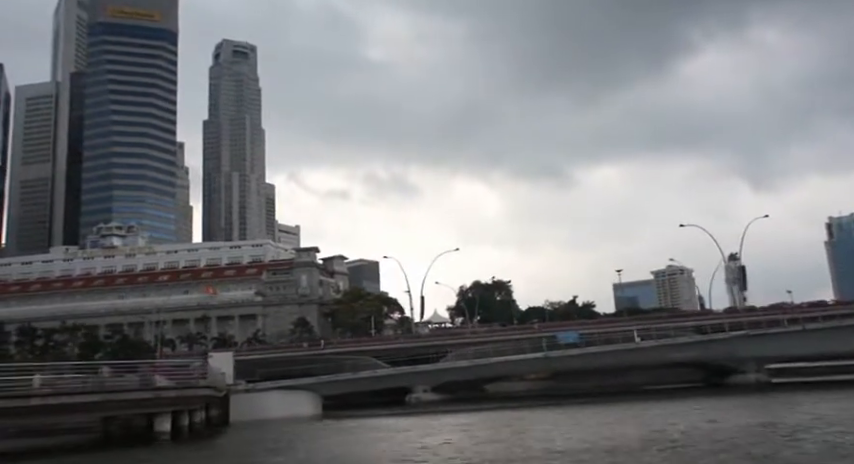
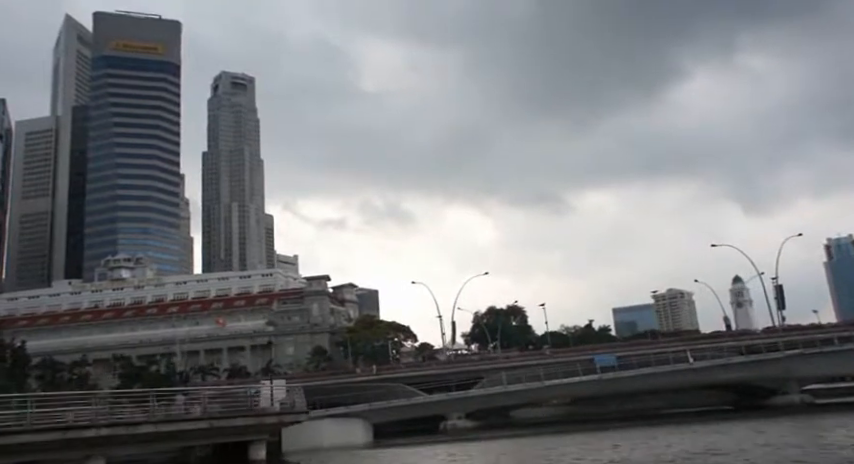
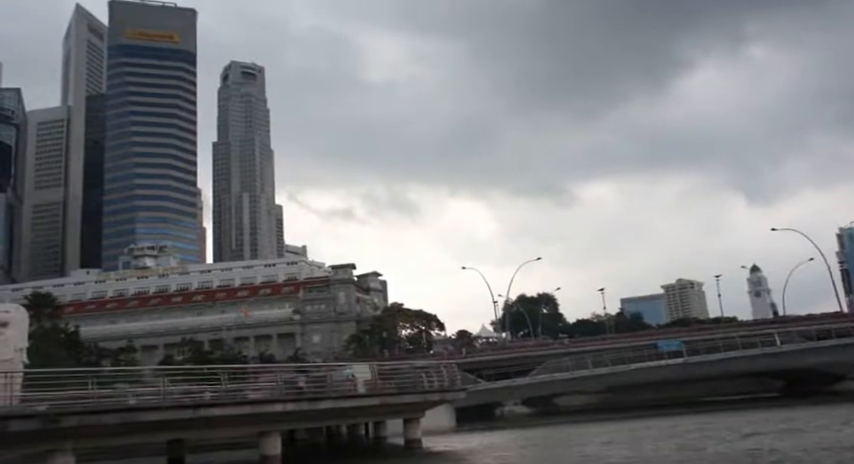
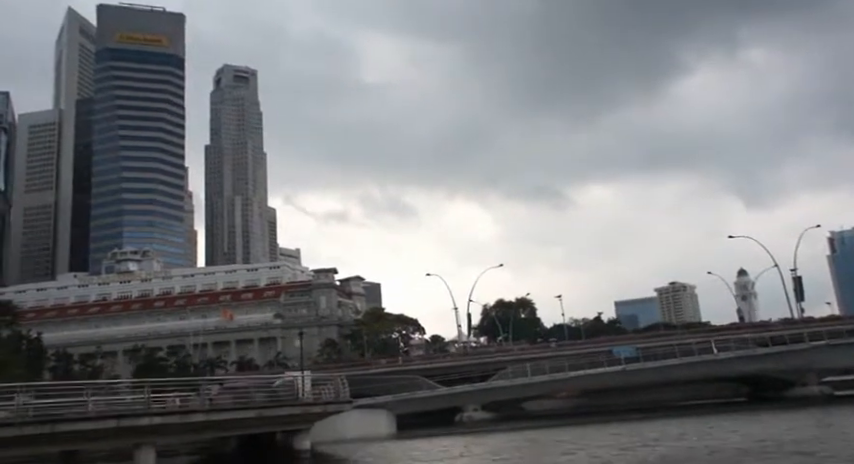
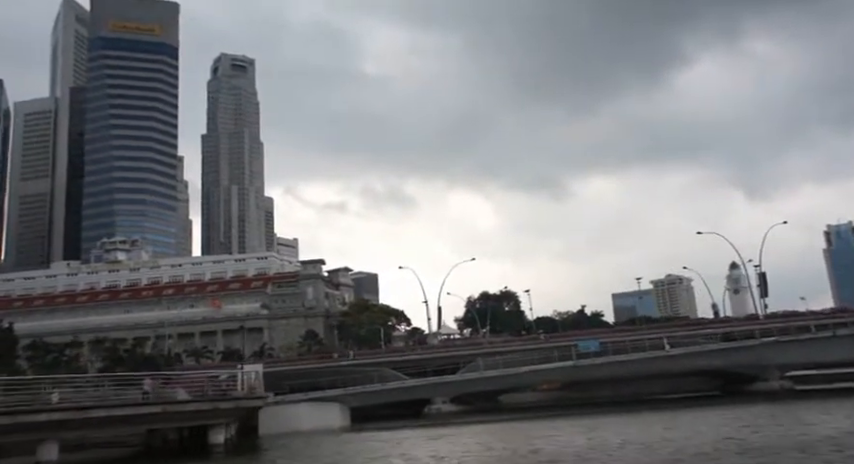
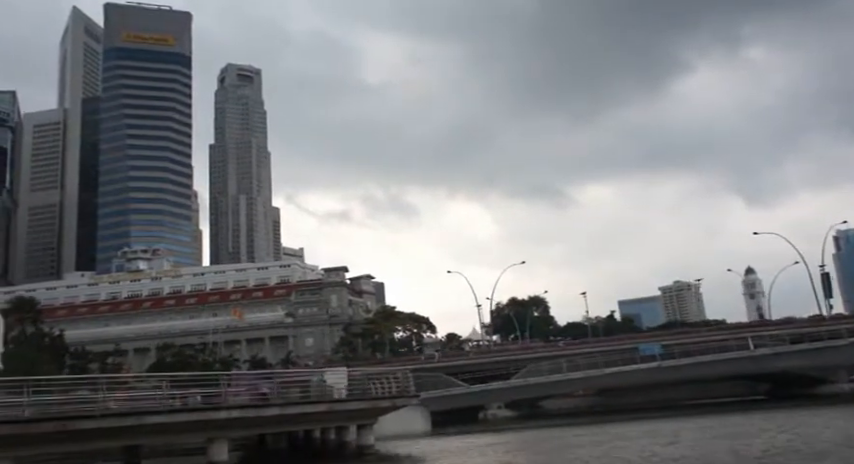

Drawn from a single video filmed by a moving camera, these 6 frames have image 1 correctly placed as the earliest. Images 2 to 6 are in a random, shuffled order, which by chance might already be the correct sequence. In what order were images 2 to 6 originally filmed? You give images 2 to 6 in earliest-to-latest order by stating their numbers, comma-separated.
5, 2, 4, 6, 3
